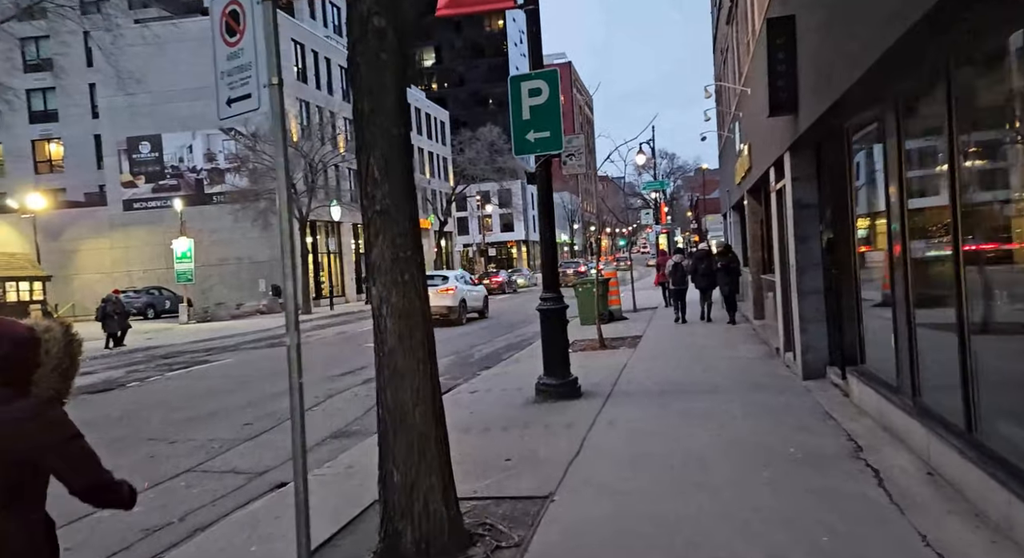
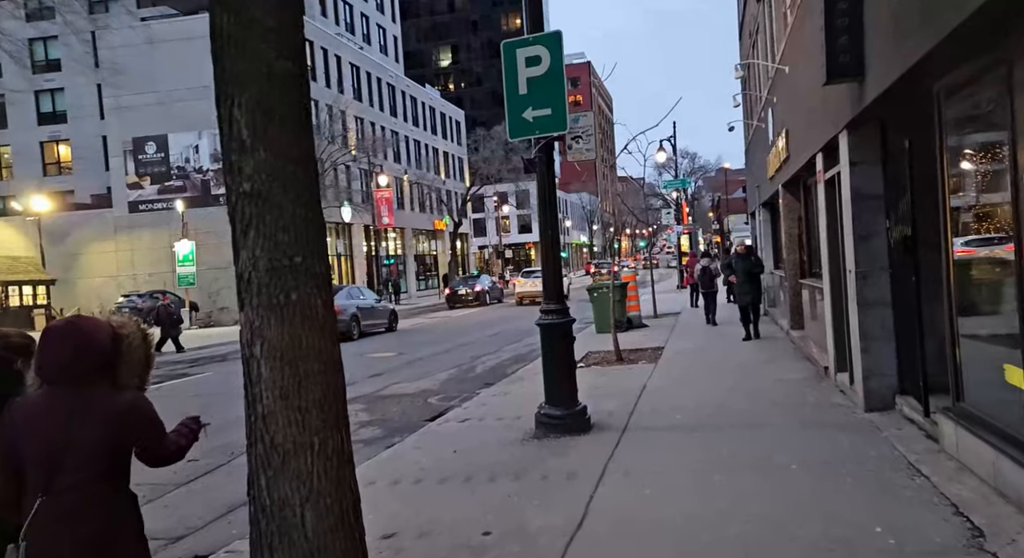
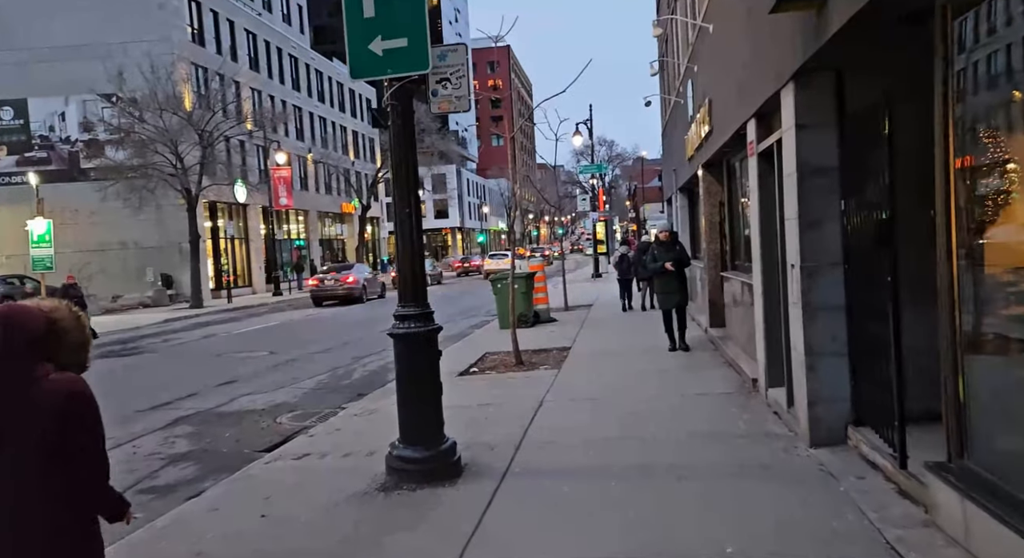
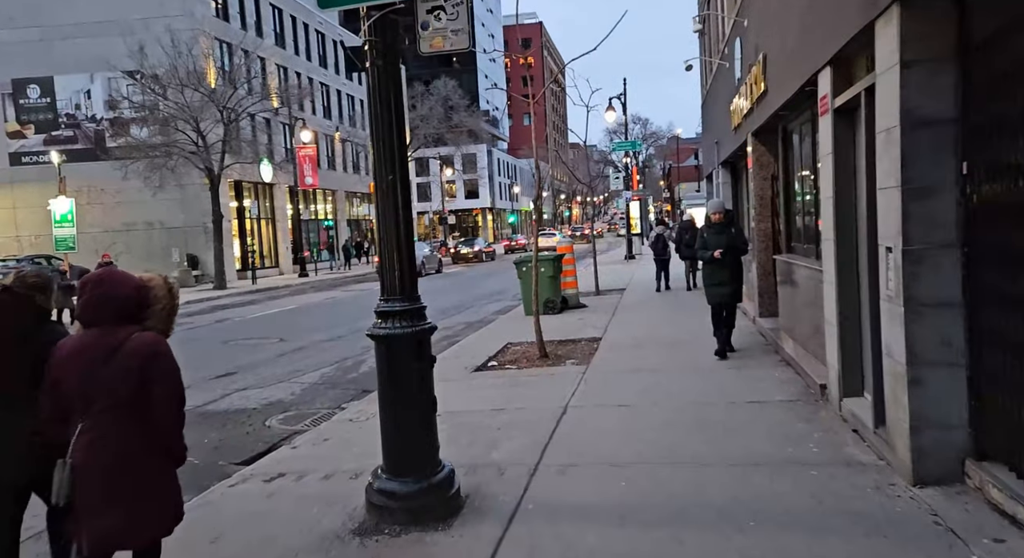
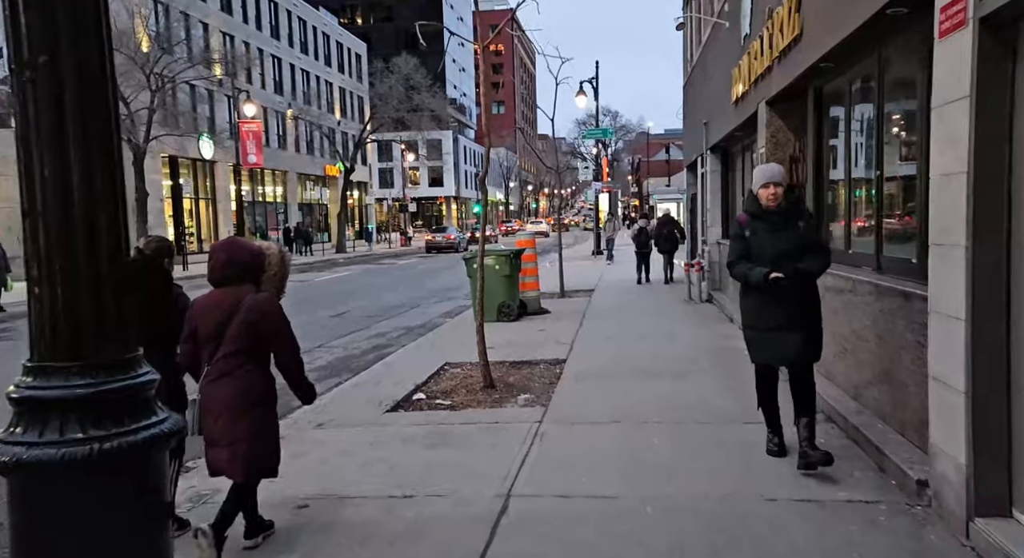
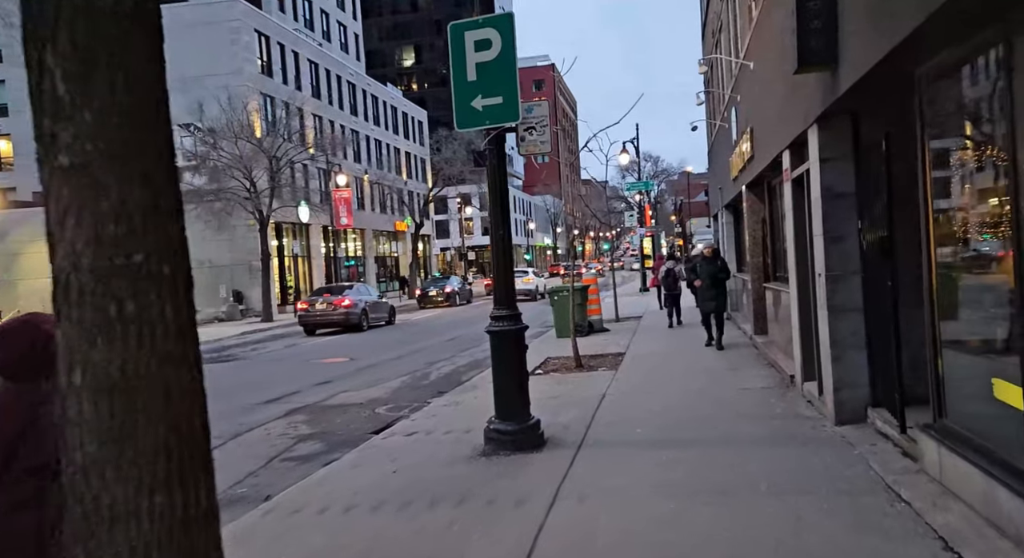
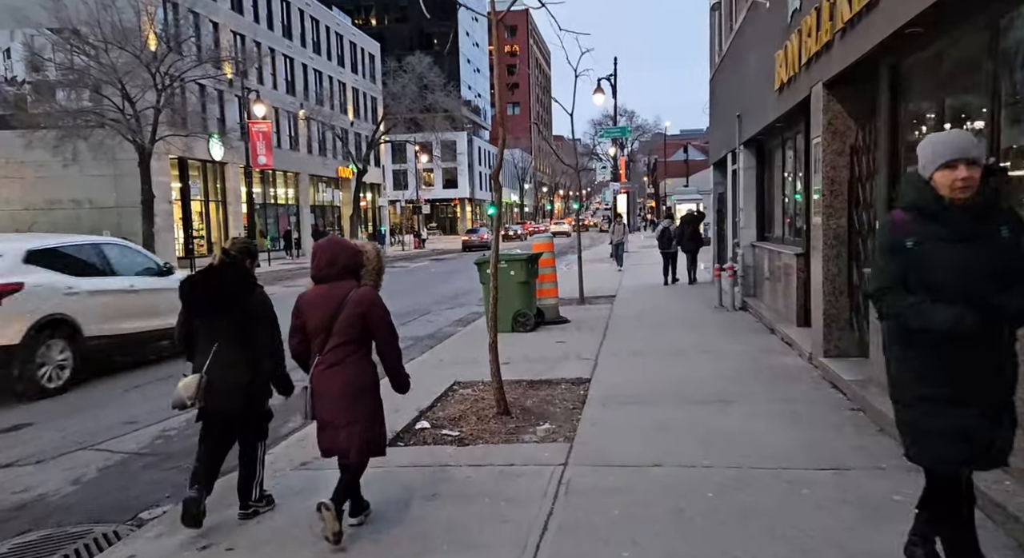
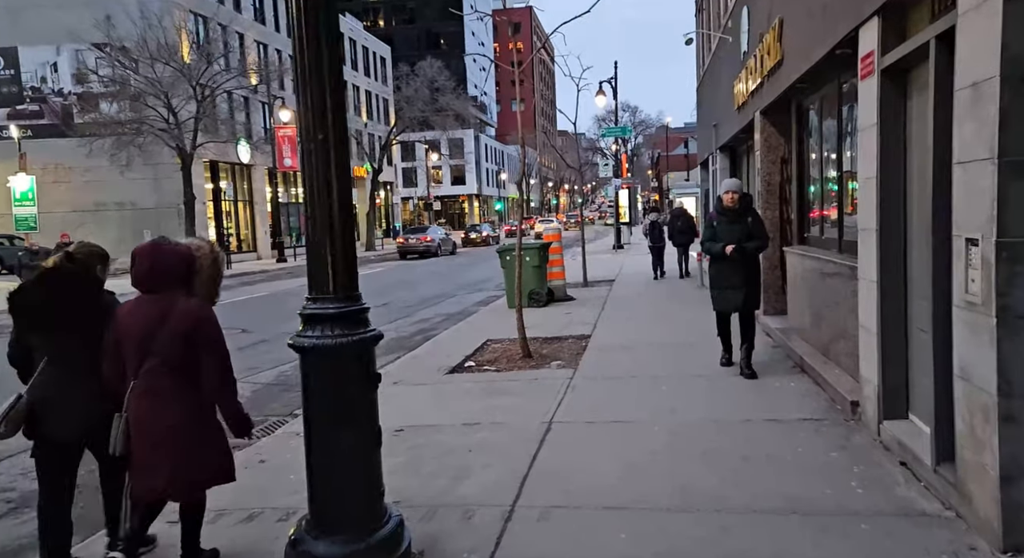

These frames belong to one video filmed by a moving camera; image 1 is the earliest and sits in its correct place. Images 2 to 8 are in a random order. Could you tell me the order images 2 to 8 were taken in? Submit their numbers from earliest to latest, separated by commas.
2, 6, 3, 4, 8, 5, 7
